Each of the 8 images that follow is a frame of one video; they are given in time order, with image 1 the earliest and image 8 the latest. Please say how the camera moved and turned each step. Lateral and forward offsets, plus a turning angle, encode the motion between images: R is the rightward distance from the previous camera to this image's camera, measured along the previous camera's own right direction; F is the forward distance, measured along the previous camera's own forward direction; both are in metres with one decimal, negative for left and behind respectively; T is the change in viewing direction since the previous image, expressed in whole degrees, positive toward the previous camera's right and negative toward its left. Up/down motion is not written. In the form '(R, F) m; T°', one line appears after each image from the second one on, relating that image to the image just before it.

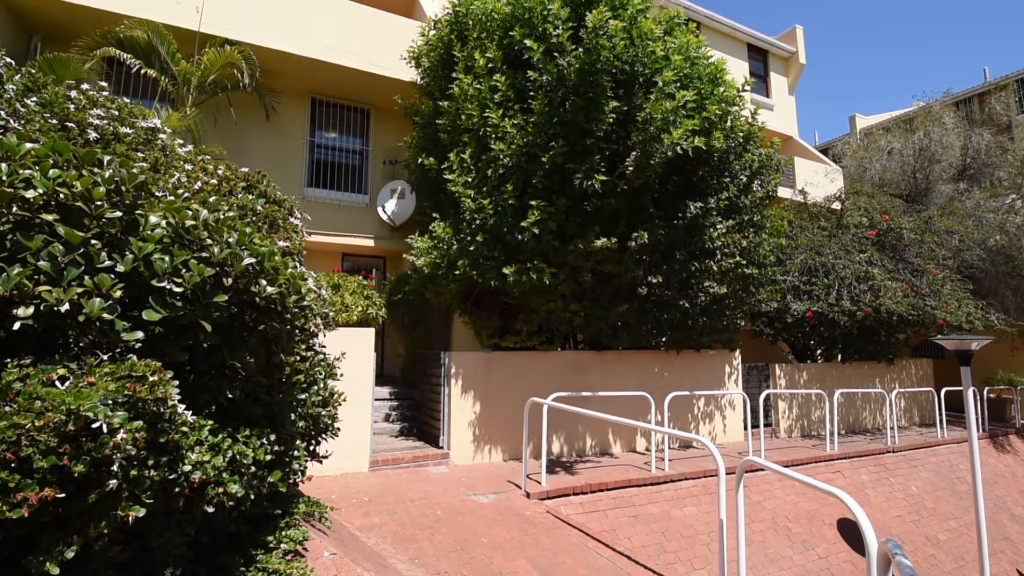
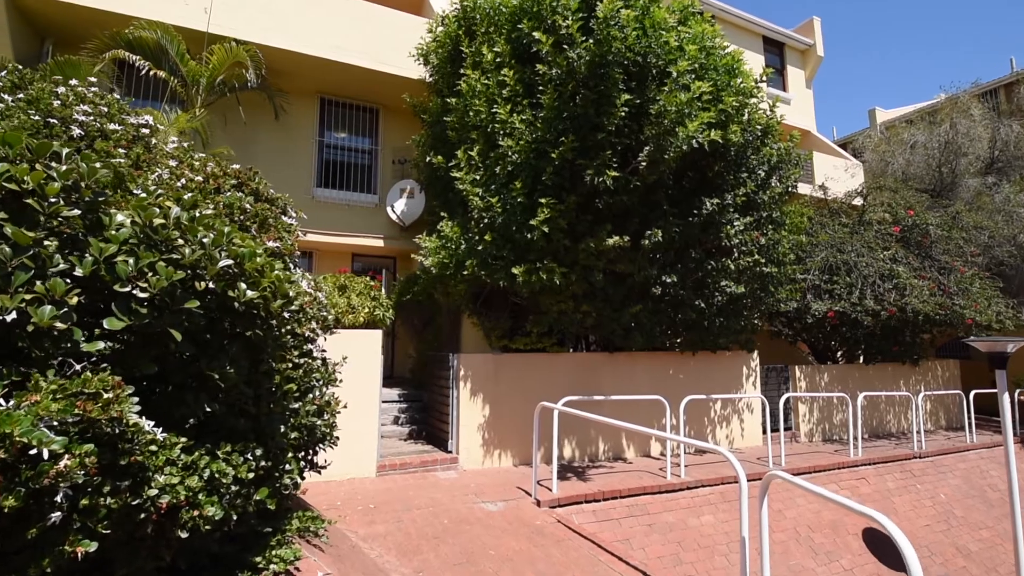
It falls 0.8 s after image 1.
(+0.1, +0.2) m; -1°
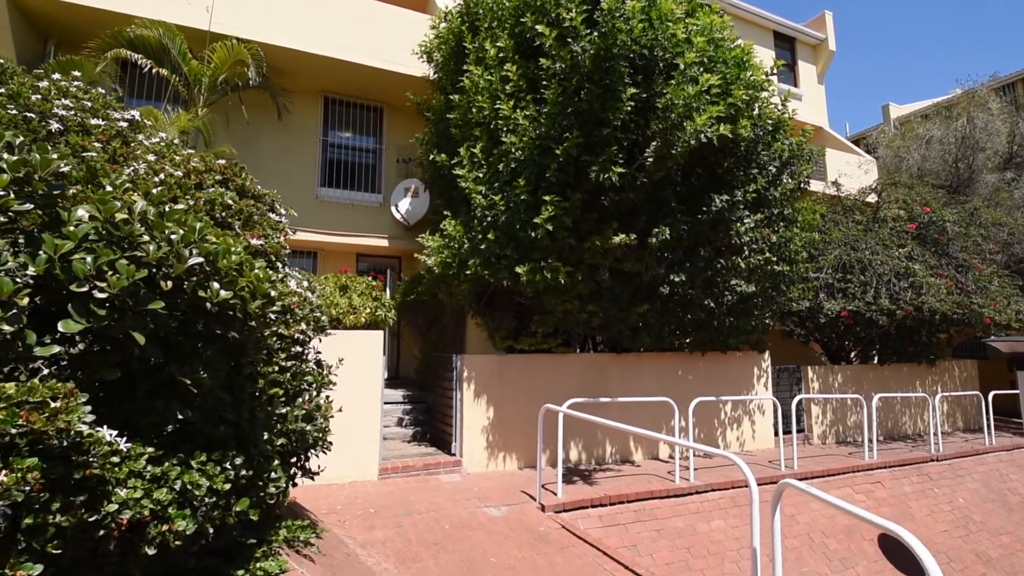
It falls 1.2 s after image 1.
(+0.1, +0.2) m; -1°
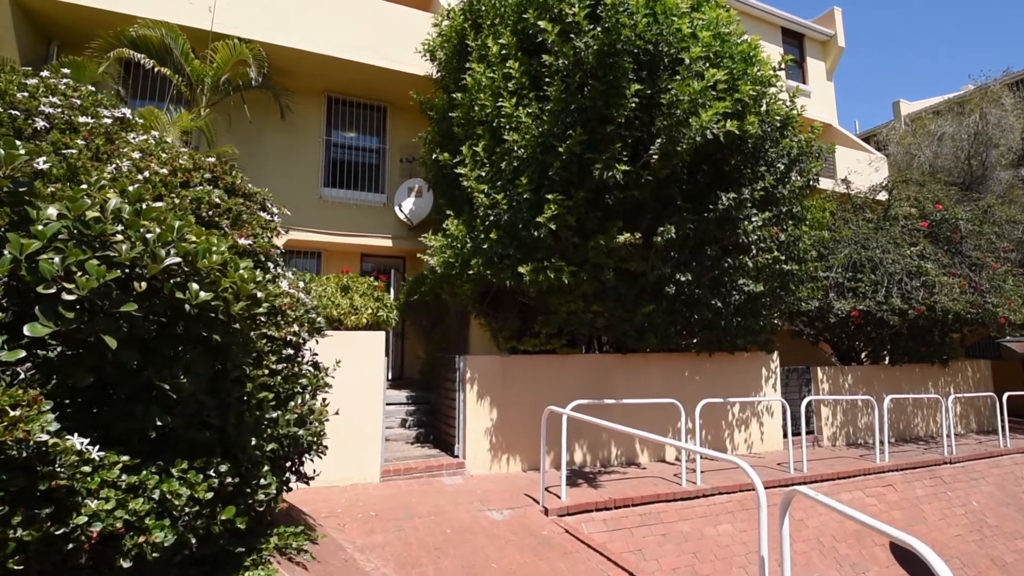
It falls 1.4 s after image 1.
(+0.1, +0.1) m; -1°
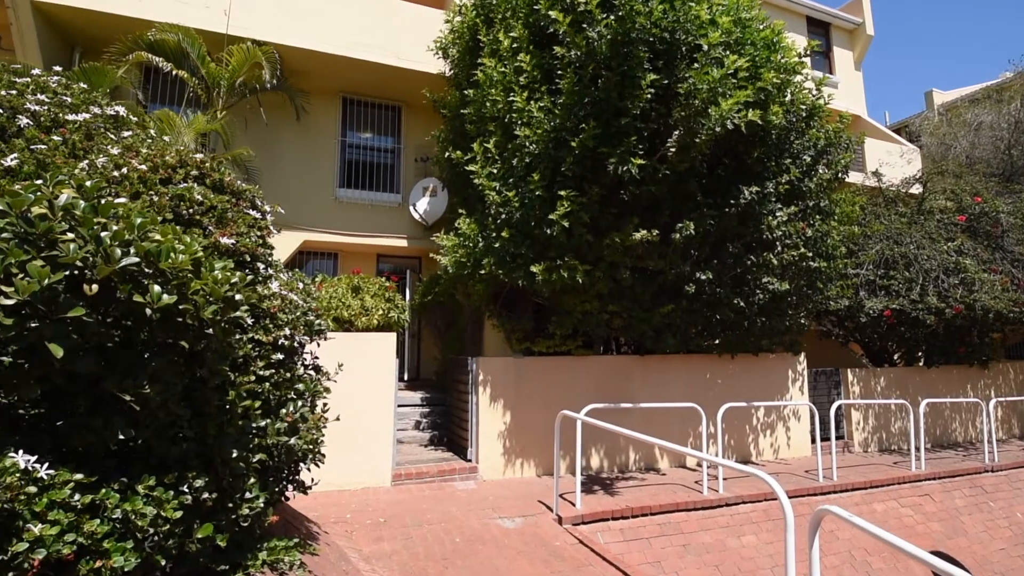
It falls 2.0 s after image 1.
(+0.1, +0.2) m; -2°
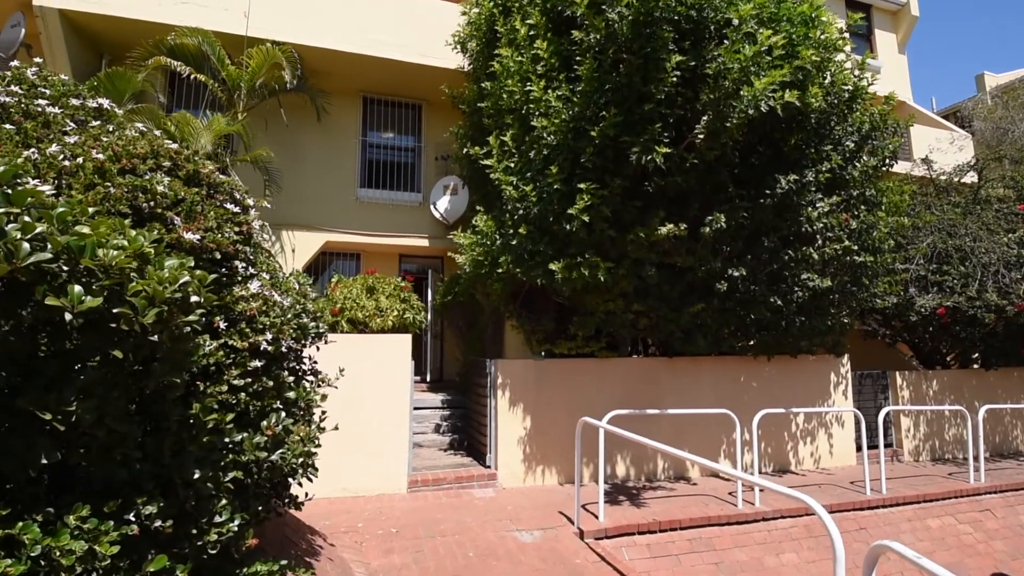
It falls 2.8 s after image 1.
(+0.1, +0.3) m; -3°
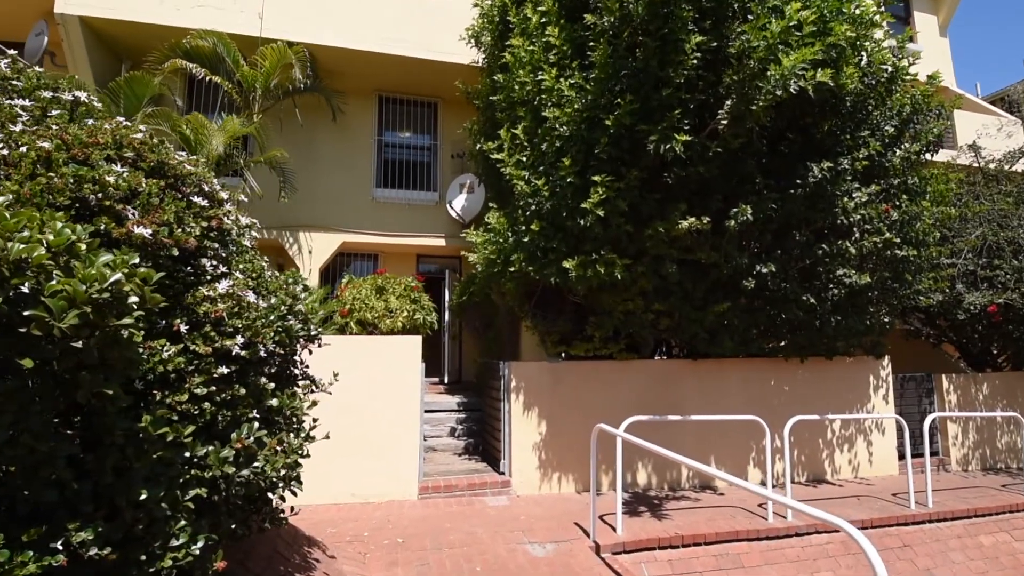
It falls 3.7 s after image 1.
(+0.2, +0.3) m; -3°
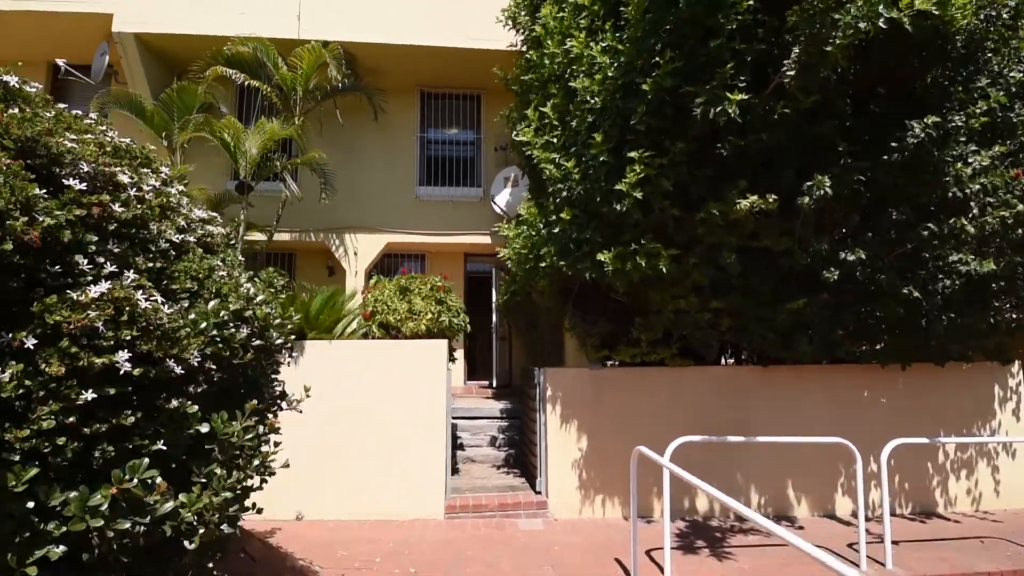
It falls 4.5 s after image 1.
(+0.4, +0.8) m; -8°
